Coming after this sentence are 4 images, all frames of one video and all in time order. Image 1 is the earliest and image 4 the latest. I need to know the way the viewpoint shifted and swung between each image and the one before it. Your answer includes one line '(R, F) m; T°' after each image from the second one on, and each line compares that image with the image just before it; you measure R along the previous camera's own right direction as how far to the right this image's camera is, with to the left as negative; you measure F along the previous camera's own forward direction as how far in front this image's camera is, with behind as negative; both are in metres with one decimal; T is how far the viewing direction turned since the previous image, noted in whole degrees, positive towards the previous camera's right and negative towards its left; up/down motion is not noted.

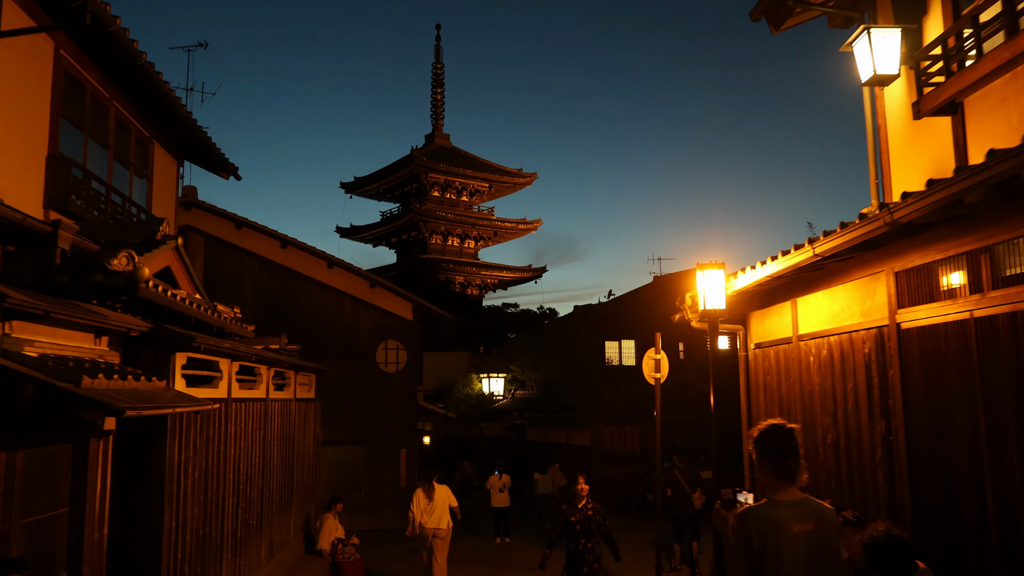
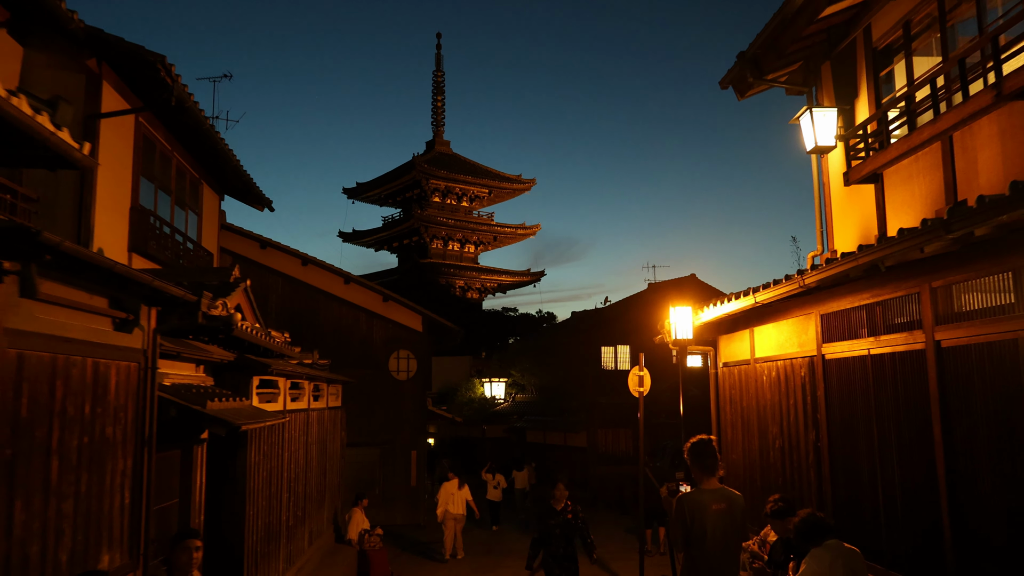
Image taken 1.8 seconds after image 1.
(-0.1, -1.7) m; 0°
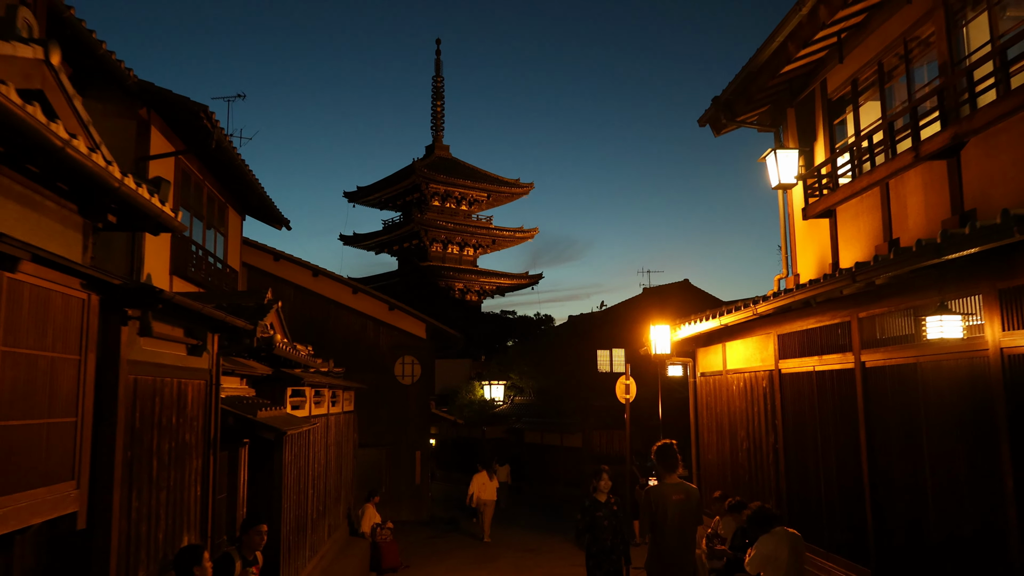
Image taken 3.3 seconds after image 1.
(0.0, -1.3) m; 0°
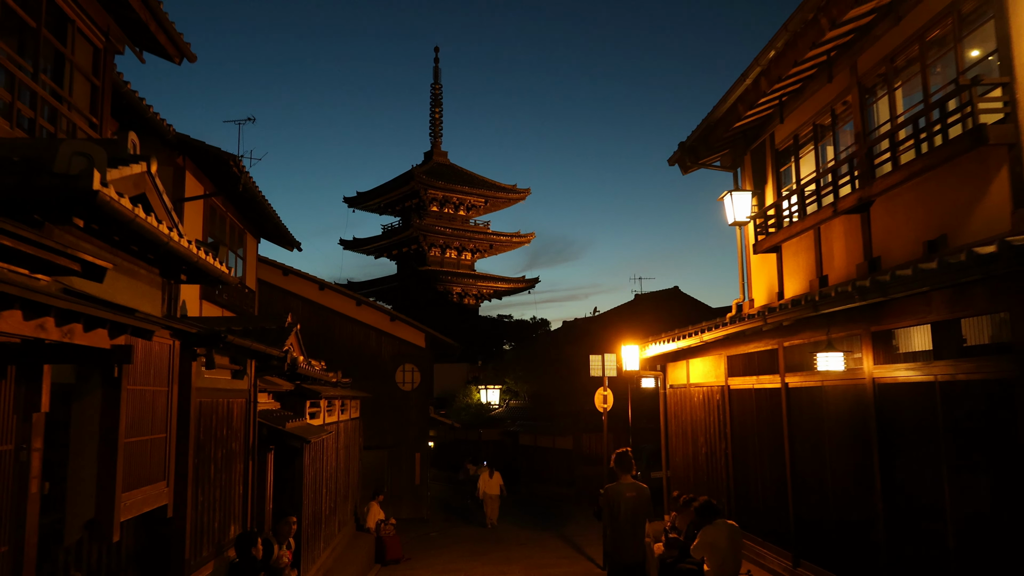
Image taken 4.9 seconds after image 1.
(+0.2, -1.5) m; 0°
